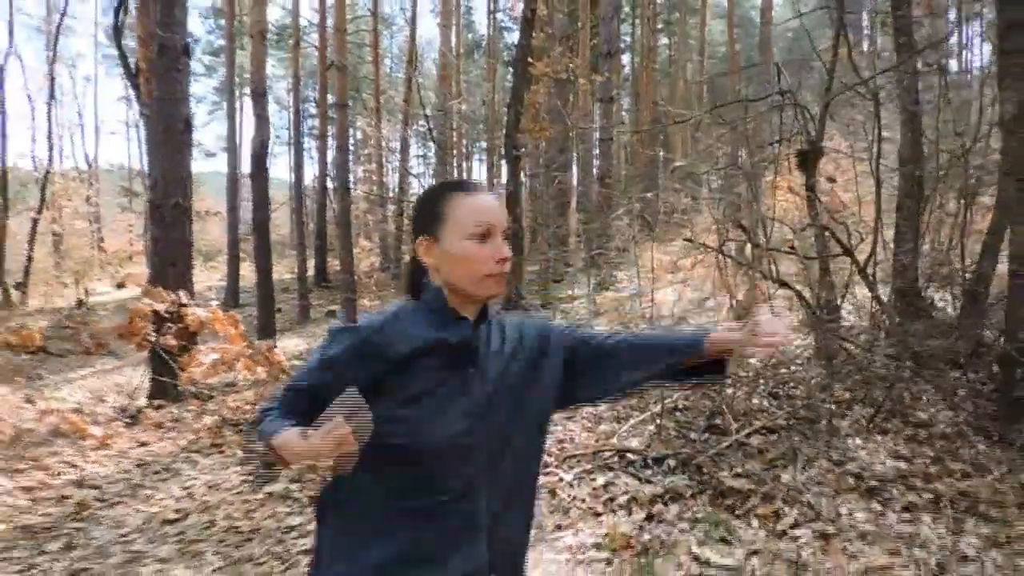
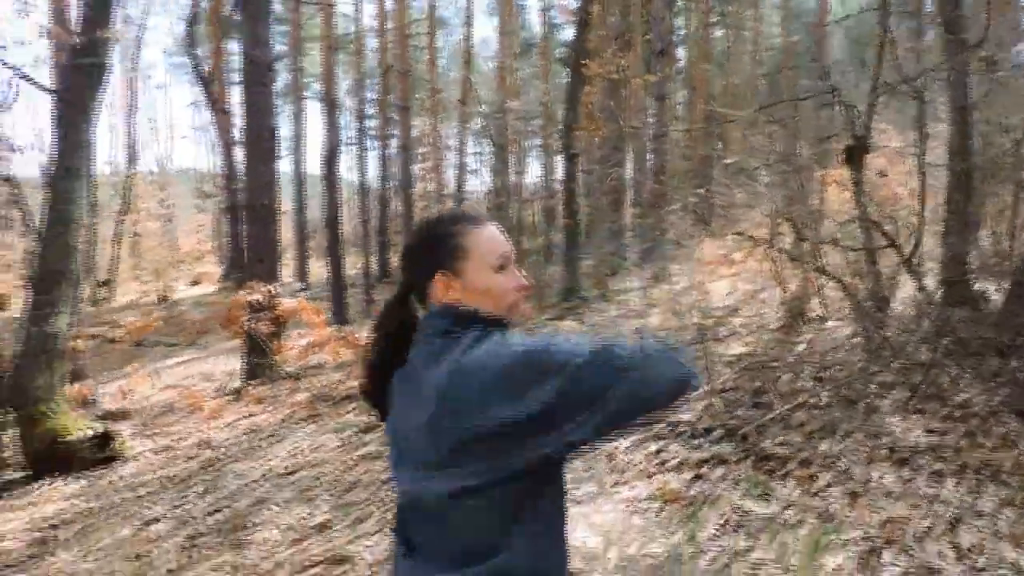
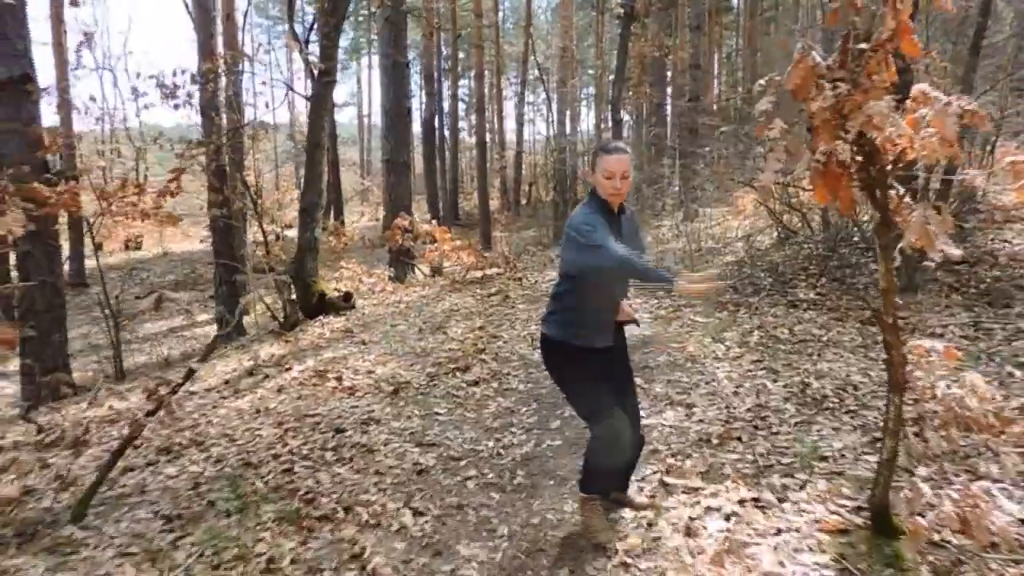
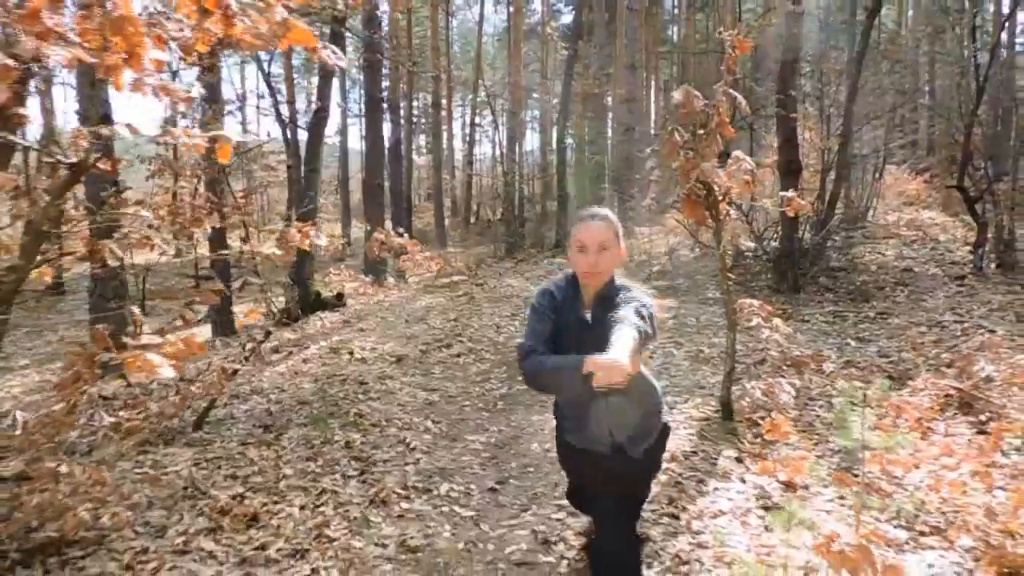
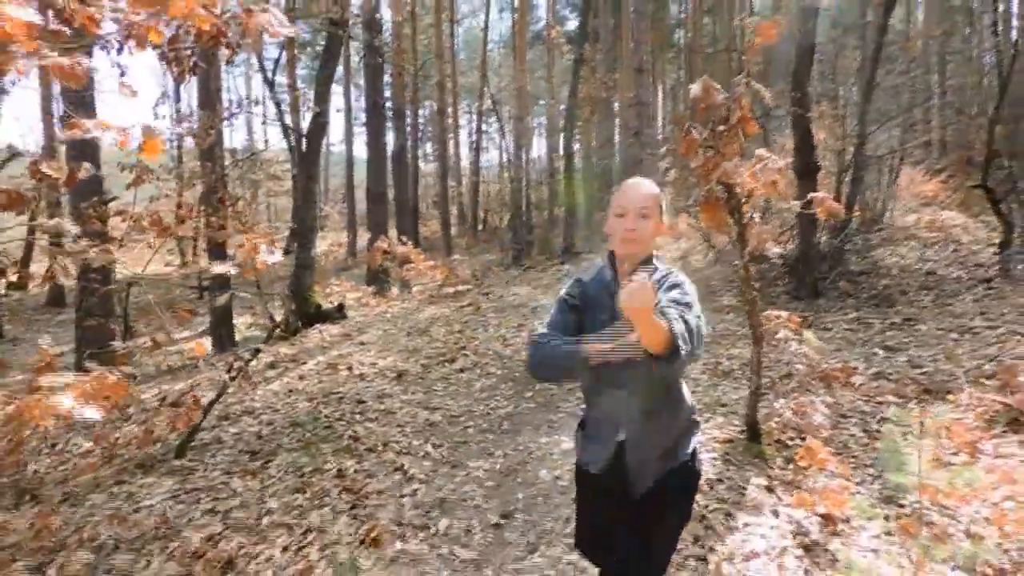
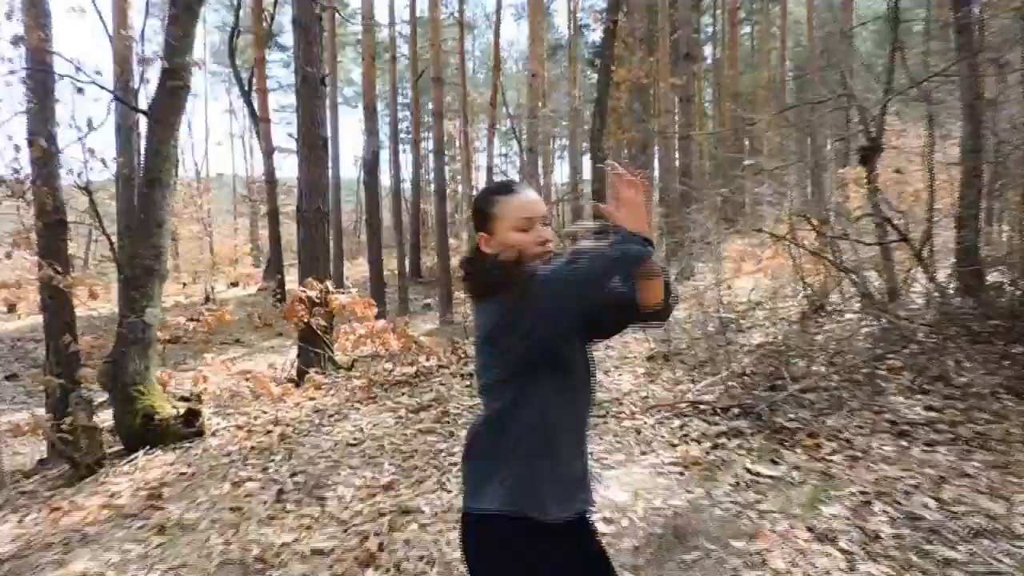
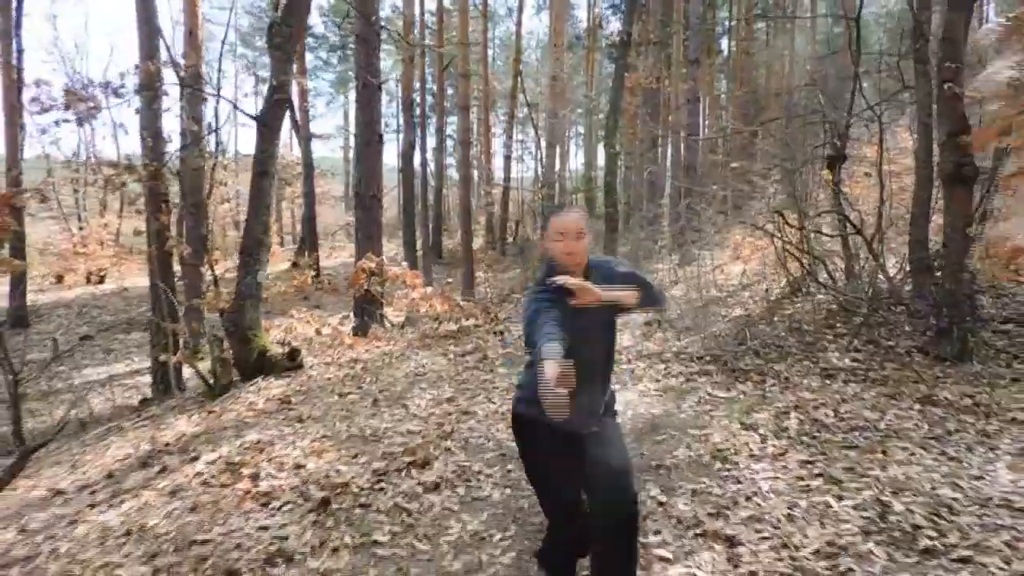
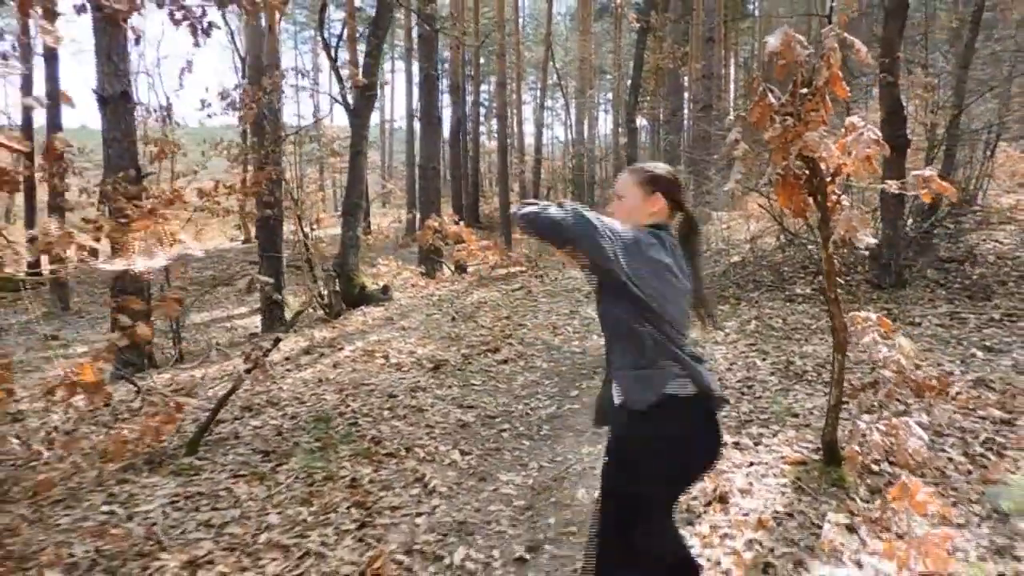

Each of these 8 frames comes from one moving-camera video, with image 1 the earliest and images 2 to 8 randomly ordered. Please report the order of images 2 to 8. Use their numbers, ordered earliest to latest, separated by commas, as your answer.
2, 6, 7, 3, 8, 5, 4
